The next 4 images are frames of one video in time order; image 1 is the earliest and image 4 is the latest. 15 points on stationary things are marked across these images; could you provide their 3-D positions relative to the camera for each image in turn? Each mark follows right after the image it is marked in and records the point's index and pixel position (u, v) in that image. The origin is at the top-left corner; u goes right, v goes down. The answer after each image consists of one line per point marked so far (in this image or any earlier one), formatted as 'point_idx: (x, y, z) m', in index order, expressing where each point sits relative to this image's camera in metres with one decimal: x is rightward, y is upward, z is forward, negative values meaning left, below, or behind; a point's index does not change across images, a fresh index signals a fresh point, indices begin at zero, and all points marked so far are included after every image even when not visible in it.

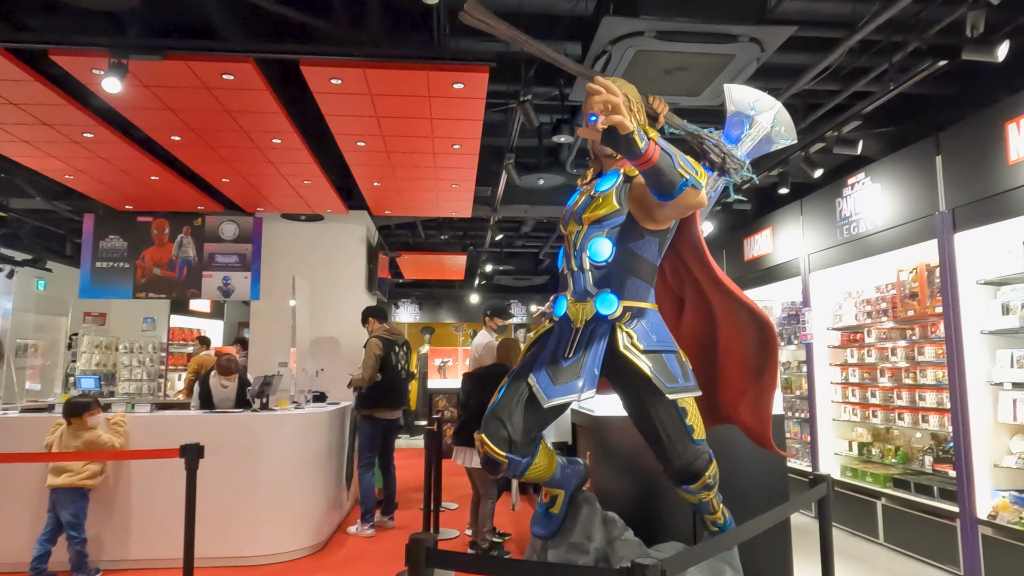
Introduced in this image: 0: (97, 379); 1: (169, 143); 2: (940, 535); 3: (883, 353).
0: (-3.4, -0.7, +5.4) m
1: (-2.0, +0.9, +3.9) m
2: (+2.5, -1.5, +3.9) m
3: (+2.7, -0.5, +4.7) m
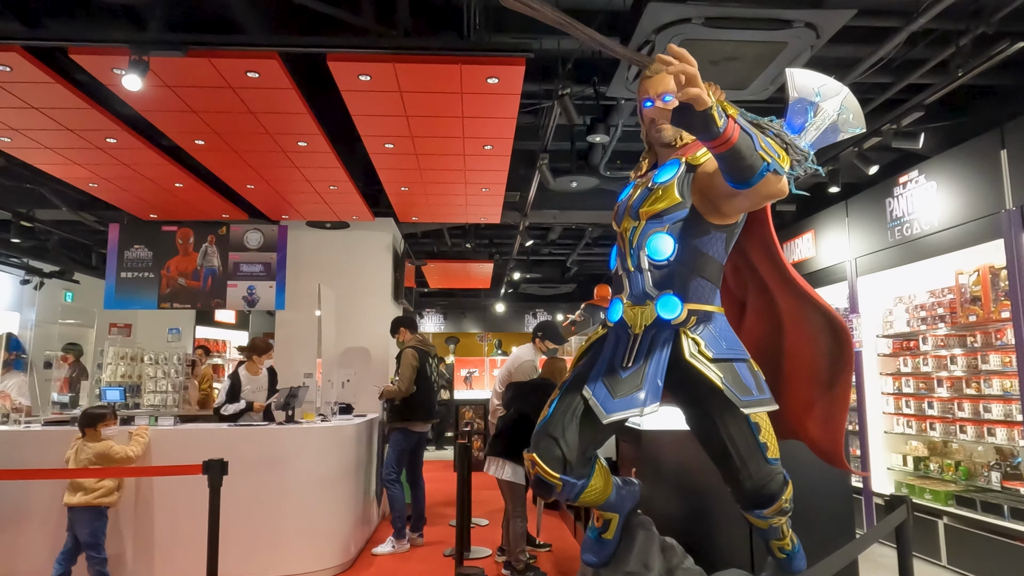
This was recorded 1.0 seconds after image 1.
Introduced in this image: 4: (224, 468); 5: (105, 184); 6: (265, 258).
0: (-3.1, -0.8, +5.3) m
1: (-1.9, +0.8, +3.8) m
2: (+2.7, -1.5, +3.6) m
3: (+2.9, -0.5, +4.5) m
4: (-1.3, -0.8, +2.9) m
5: (-2.8, +0.7, +4.6) m
6: (-2.2, +0.3, +5.8) m
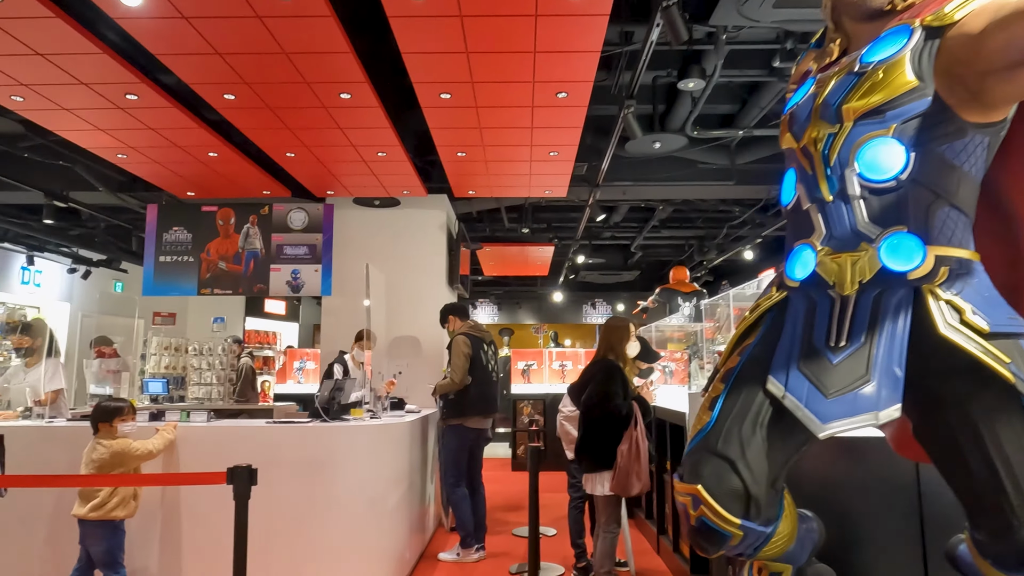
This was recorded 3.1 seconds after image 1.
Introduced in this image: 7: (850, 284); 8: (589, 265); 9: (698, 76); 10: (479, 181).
0: (-2.6, -0.7, +4.9) m
1: (-1.5, +0.9, +3.3) m
2: (+3.1, -1.3, +2.8) m
3: (+3.3, -0.4, +3.6) m
4: (-0.9, -0.7, +2.4) m
5: (-2.4, +0.8, +4.1) m
6: (-1.6, +0.4, +5.4) m
7: (+0.6, 0.0, +1.1) m
8: (+1.2, +0.4, +10.0) m
9: (+1.0, +1.1, +3.6) m
10: (-0.2, +0.8, +4.7) m
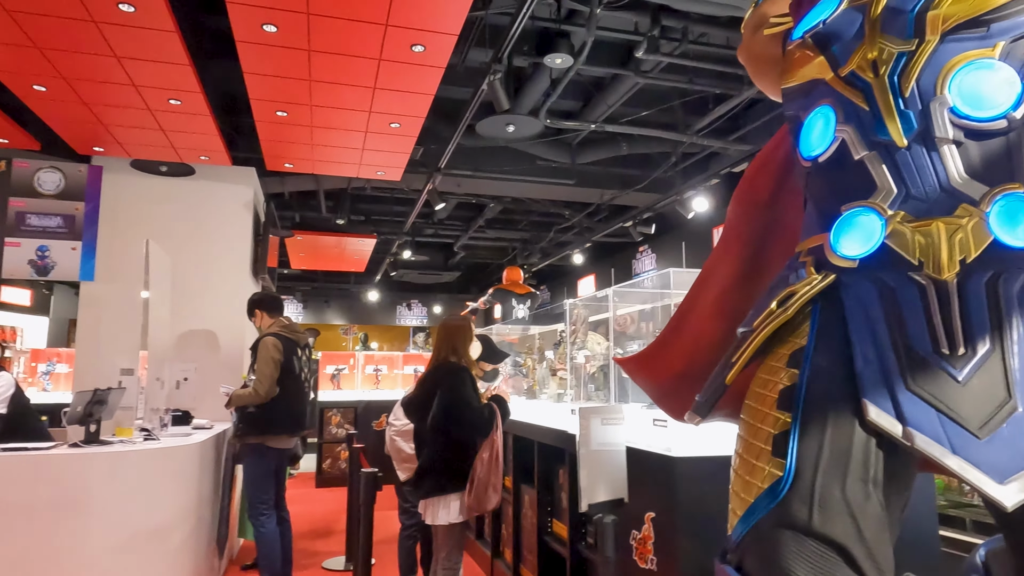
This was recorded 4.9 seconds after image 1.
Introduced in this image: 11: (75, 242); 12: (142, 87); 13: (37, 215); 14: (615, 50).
0: (-3.7, -0.6, +3.5) m
1: (-2.1, +1.0, +2.3) m
2: (+2.4, -1.4, +3.1) m
3: (+2.4, -0.4, +4.0) m
4: (-1.4, -0.6, +1.6) m
5: (-3.1, +1.0, +2.8) m
6: (-2.8, +0.5, +4.2) m
7: (+0.5, 0.0, +0.8) m
8: (-1.5, +0.4, +9.5) m
9: (+0.2, +1.1, +3.3) m
10: (-1.3, +0.8, +4.0) m
11: (-2.8, +0.3, +4.2) m
12: (-1.7, +0.9, +3.1) m
13: (-3.0, +0.5, +4.2) m
14: (+0.6, +1.5, +4.1) m
